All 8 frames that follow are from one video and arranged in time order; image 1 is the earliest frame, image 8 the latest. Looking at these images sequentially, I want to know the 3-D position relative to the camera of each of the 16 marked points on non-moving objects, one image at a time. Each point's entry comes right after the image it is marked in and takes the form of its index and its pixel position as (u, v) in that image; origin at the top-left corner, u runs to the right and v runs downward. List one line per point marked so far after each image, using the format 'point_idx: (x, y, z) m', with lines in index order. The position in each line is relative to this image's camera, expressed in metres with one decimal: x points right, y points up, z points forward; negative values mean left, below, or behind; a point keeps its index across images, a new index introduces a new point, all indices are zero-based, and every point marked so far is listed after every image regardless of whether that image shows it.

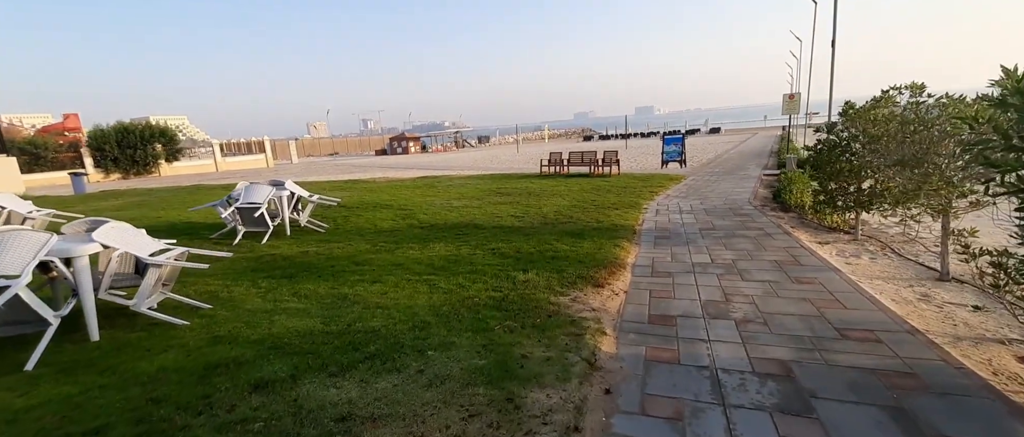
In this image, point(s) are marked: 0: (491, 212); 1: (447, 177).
0: (-0.4, +0.1, +9.4) m
1: (-2.5, +1.6, +18.6) m
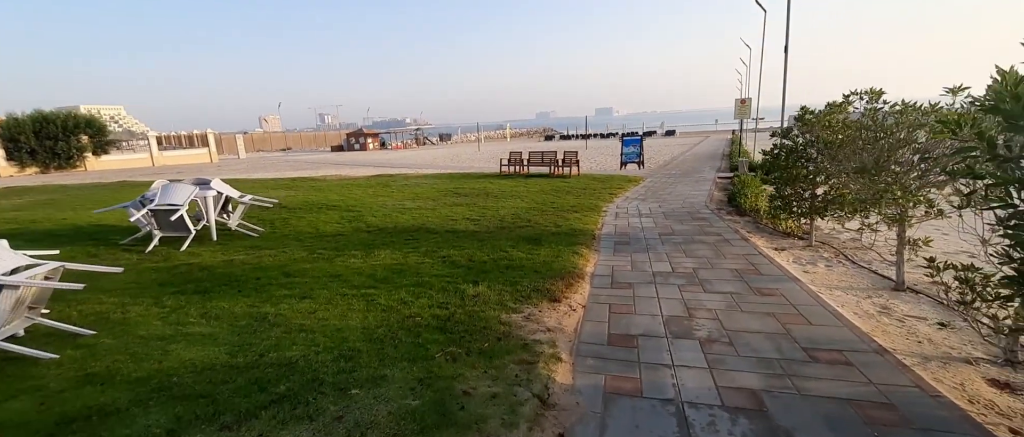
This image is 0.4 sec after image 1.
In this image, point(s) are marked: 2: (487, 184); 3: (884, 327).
0: (-1.3, +0.1, +8.9) m
1: (-4.1, +1.6, +17.9) m
2: (-0.7, +1.0, +14.4) m
3: (+2.7, -0.8, +3.5) m
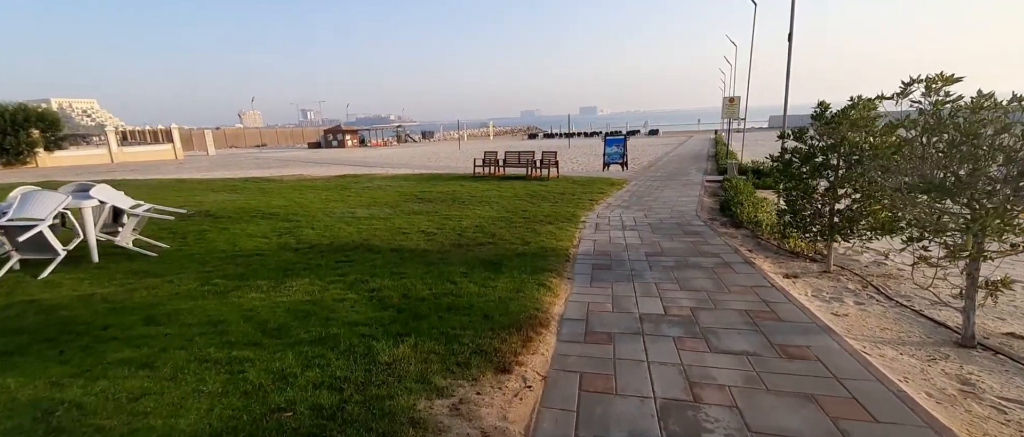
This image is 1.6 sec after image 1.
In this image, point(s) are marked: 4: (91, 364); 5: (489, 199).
0: (-1.8, -0.1, +7.6) m
1: (-4.9, +1.5, +16.6) m
2: (-1.5, +0.8, +13.1) m
3: (+2.3, -1.0, +2.4) m
4: (-2.6, -0.9, +3.0) m
5: (-0.5, +0.5, +11.0) m
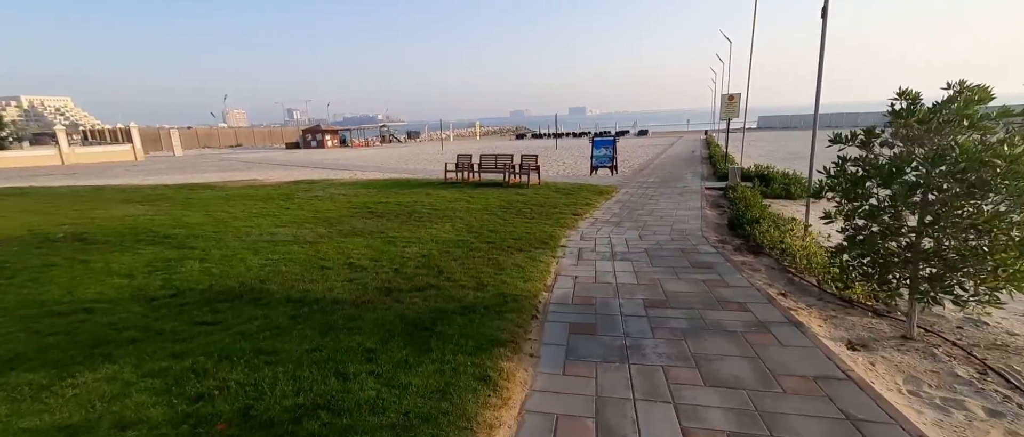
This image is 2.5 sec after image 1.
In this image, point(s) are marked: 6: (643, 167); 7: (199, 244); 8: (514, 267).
0: (-2.4, -0.5, +5.8) m
1: (-5.6, +1.1, +14.7) m
2: (-2.1, +0.5, +11.4) m
3: (+1.9, -1.4, +0.7) m
4: (-3.0, -1.2, +1.2) m
5: (-1.1, +0.1, +9.2) m
6: (+5.2, +2.1, +19.2) m
7: (-4.2, -0.3, +6.5) m
8: (0.0, -0.5, +5.4) m
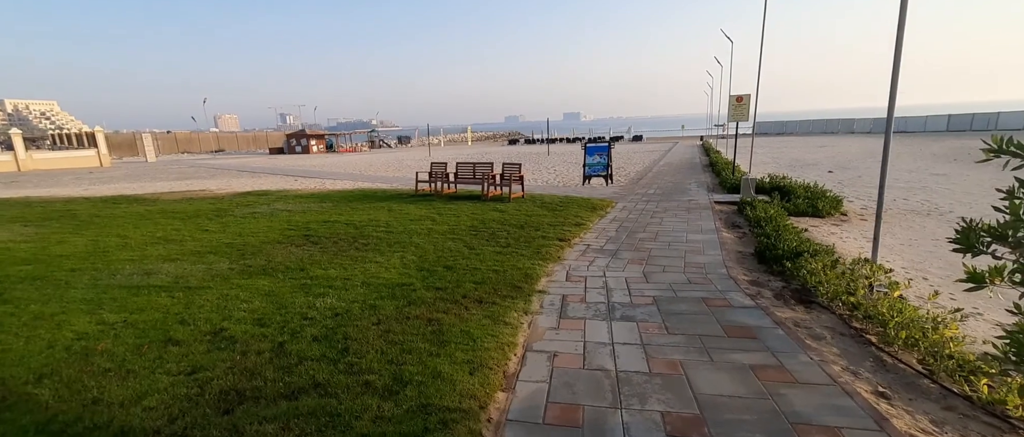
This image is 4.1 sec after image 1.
0: (-2.8, -0.8, +4.0) m
1: (-6.2, +0.7, +12.8) m
2: (-2.6, +0.1, +9.5) m
3: (+1.6, -1.7, -1.1) m
4: (-3.4, -1.5, -0.7) m
5: (-1.6, -0.3, +7.4) m
6: (+4.6, +1.6, +17.5) m
7: (-4.6, -0.7, +4.6) m
8: (-0.4, -0.9, +3.6) m
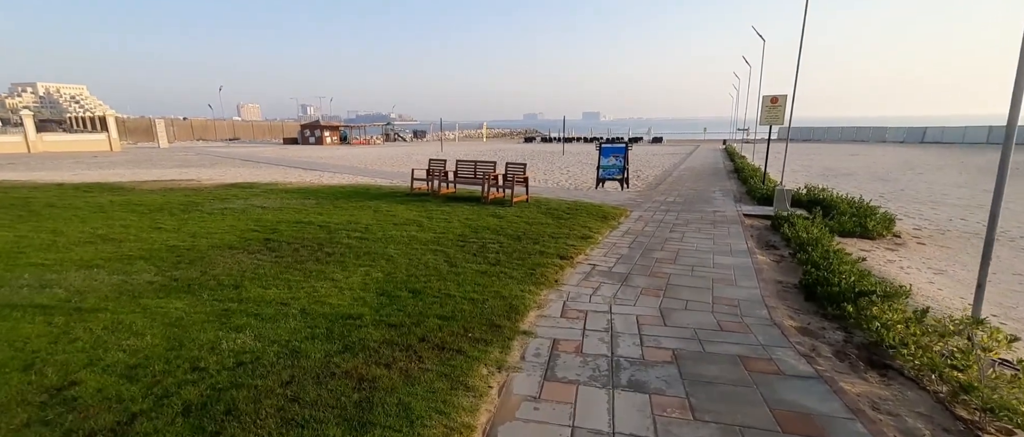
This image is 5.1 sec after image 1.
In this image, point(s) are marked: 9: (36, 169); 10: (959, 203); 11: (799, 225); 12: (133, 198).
0: (-3.0, -0.9, +3.0) m
1: (-6.0, +0.8, +11.9) m
2: (-2.6, +0.1, +8.5) m
3: (+1.2, -1.9, -2.2) m
4: (-3.7, -1.6, -1.7) m
5: (-1.7, -0.3, +6.3) m
6: (+4.9, +1.3, +16.2) m
7: (-4.8, -0.7, +3.6) m
8: (-0.6, -1.0, +2.5) m
9: (-18.1, +1.9, +18.2) m
10: (+11.5, +0.4, +12.4) m
11: (+4.4, -0.1, +7.5) m
12: (-7.4, +0.4, +9.5) m
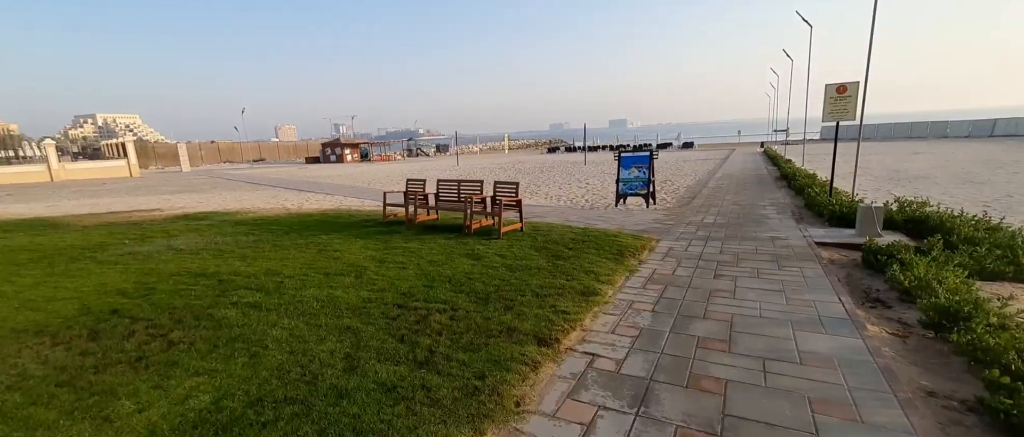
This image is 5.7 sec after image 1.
0: (-3.5, -1.4, +0.9) m
1: (-6.1, 0.0, +10.0) m
2: (-2.8, -0.5, +6.4) m
3: (+0.3, -2.1, -4.6) m
4: (-4.6, -2.0, -3.7) m
5: (-2.0, -0.9, +4.2) m
6: (+5.1, +0.7, +13.6) m
7: (-5.3, -1.2, +1.7) m
8: (-1.2, -1.4, +0.3) m
9: (-17.7, +0.6, +17.1) m
10: (+11.5, +0.1, +9.4) m
11: (+4.1, -0.5, +4.9) m
12: (-7.6, -0.3, +7.7) m
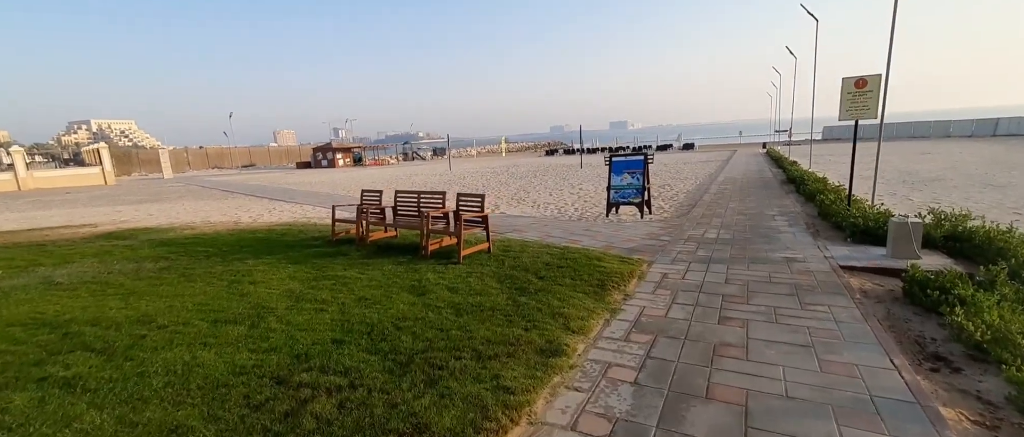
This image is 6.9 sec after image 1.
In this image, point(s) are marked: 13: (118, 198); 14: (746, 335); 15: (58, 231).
0: (-4.0, -1.6, -0.4) m
1: (-6.6, -0.3, +8.8) m
2: (-3.3, -0.8, +5.1) m
3: (-0.2, -2.3, -5.9) m
4: (-5.1, -2.2, -5.0) m
5: (-2.5, -1.1, +2.9) m
6: (+4.6, +0.5, +12.4) m
7: (-5.8, -1.5, +0.4) m
8: (-1.7, -1.7, -1.0) m
9: (-18.2, +0.2, +15.8) m
10: (+11.0, -0.1, +8.1) m
11: (+3.6, -0.7, +3.6) m
12: (-8.1, -0.7, +6.5) m
13: (-15.8, +0.7, +19.2) m
14: (+1.9, -0.9, +3.9) m
15: (-9.0, -0.3, +9.6) m
